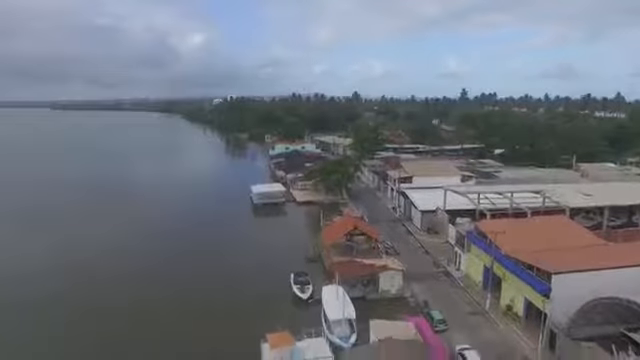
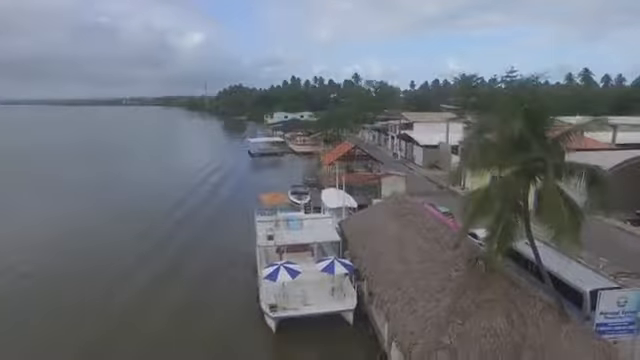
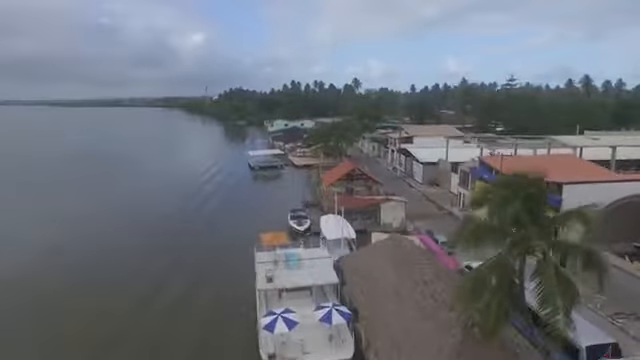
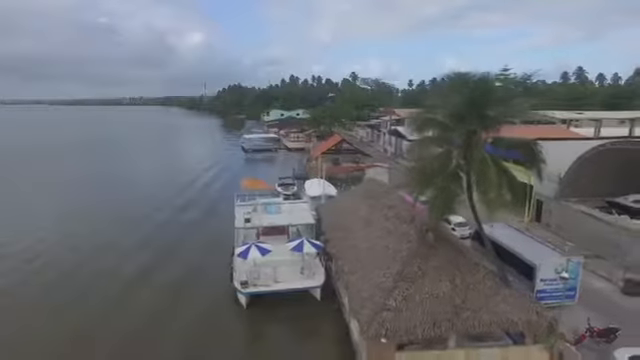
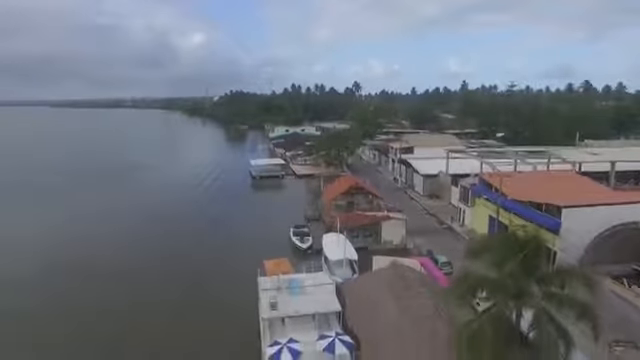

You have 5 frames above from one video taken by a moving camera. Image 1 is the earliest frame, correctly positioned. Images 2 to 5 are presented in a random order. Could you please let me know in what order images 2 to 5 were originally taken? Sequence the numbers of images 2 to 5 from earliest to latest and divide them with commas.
5, 3, 2, 4
